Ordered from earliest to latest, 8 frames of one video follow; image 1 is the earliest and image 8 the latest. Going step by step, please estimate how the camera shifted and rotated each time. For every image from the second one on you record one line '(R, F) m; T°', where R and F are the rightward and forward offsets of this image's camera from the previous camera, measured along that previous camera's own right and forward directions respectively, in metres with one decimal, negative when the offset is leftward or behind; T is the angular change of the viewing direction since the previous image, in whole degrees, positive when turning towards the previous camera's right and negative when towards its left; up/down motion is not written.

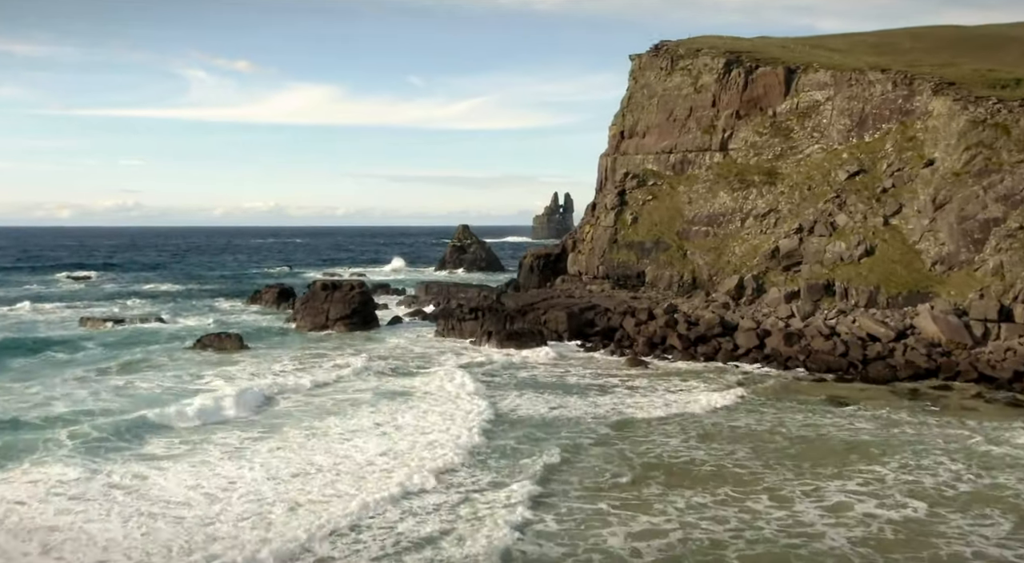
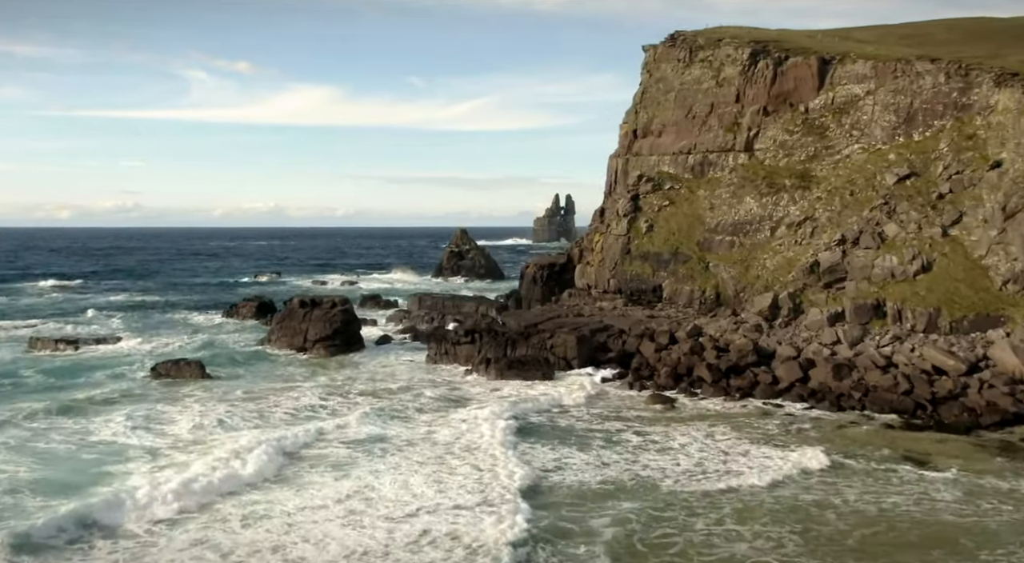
(0.0, +6.5) m; 0°
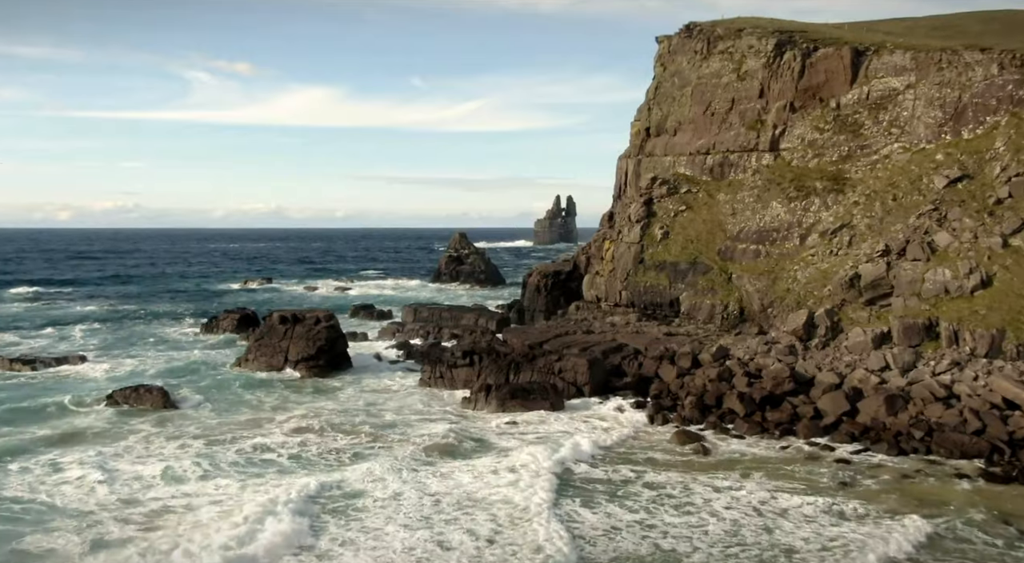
(-0.1, +5.1) m; 0°
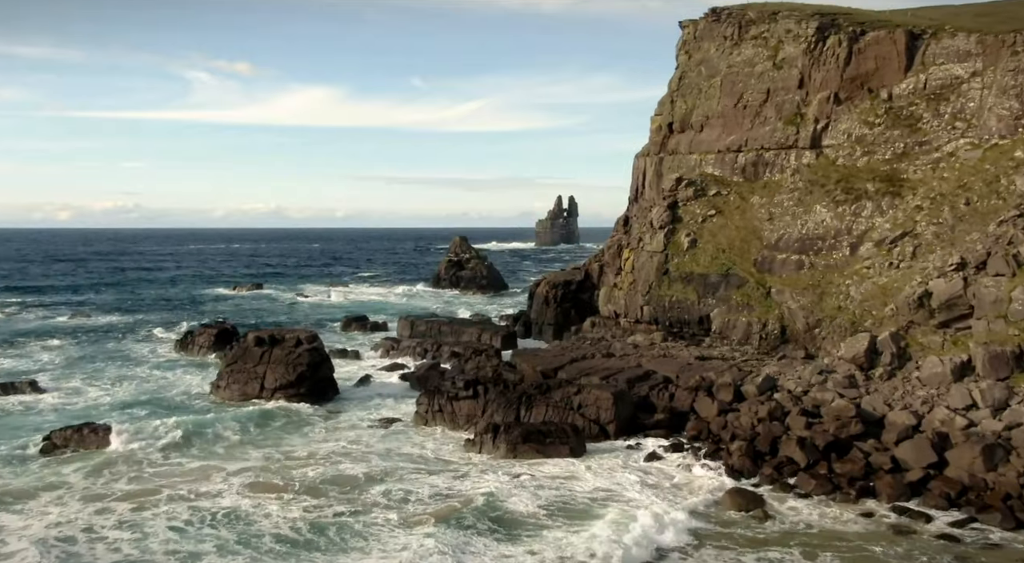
(-0.4, +6.0) m; 0°
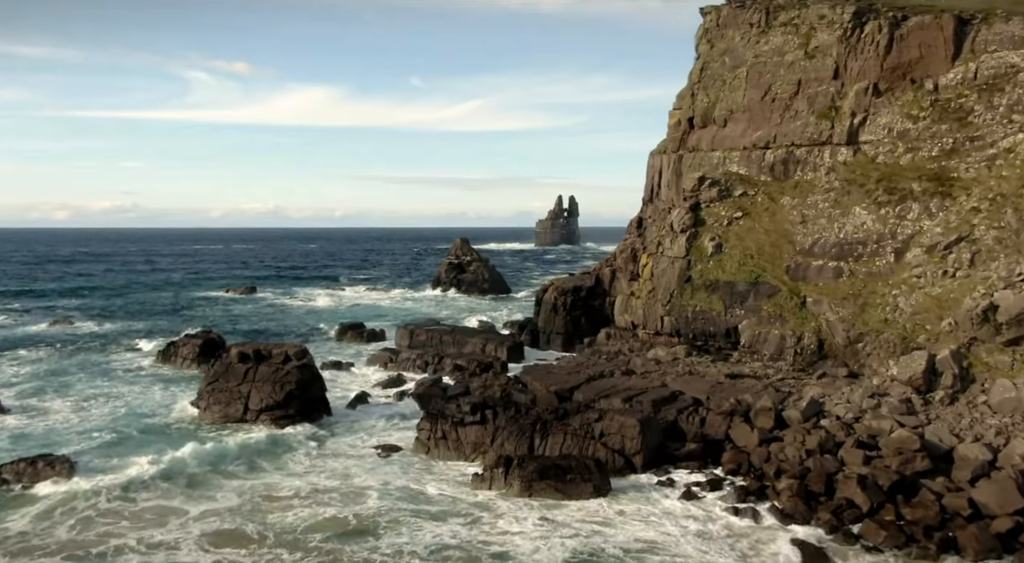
(-0.5, +4.0) m; 0°
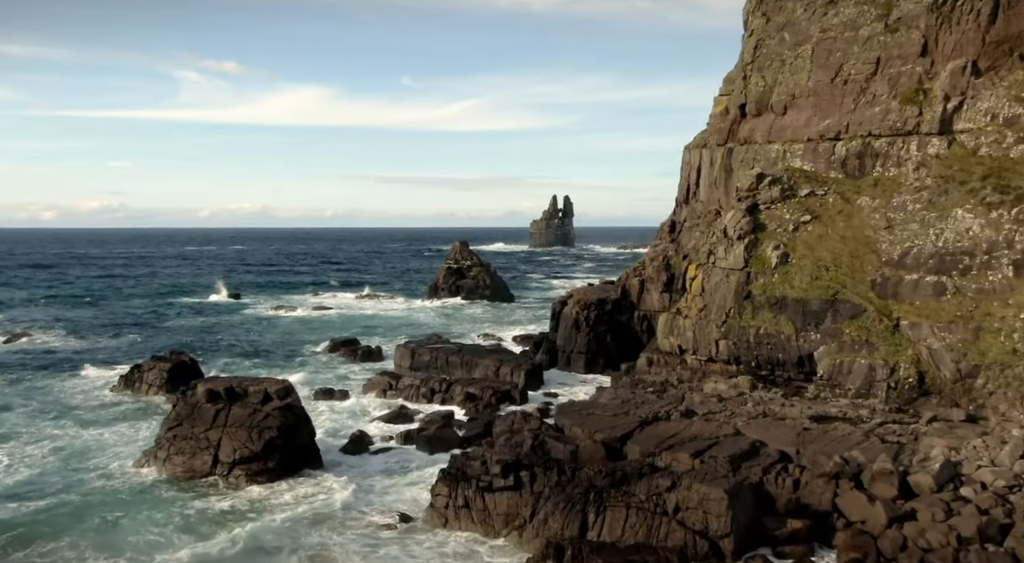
(-1.4, +7.3) m; +1°
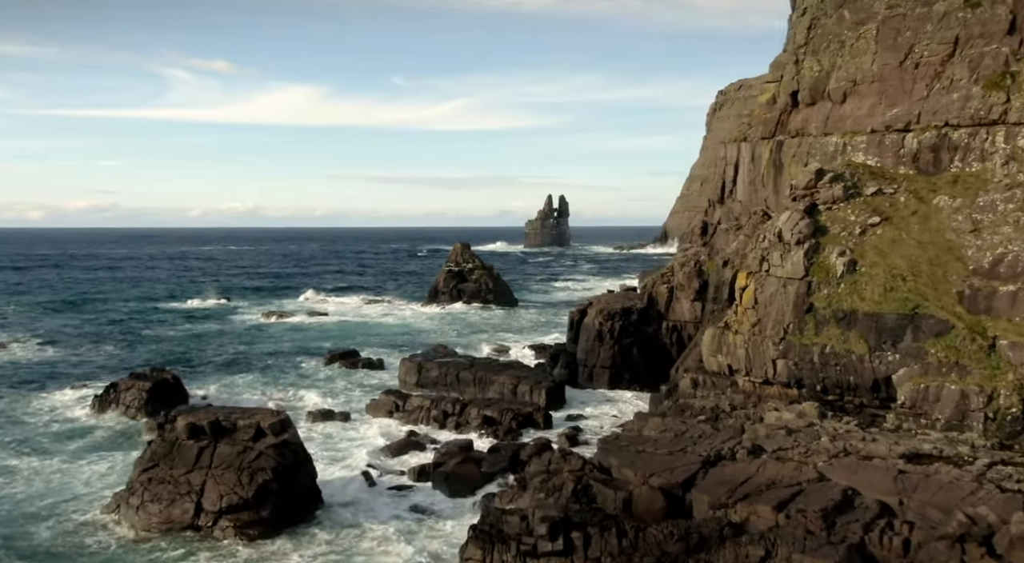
(-1.3, +4.7) m; 0°
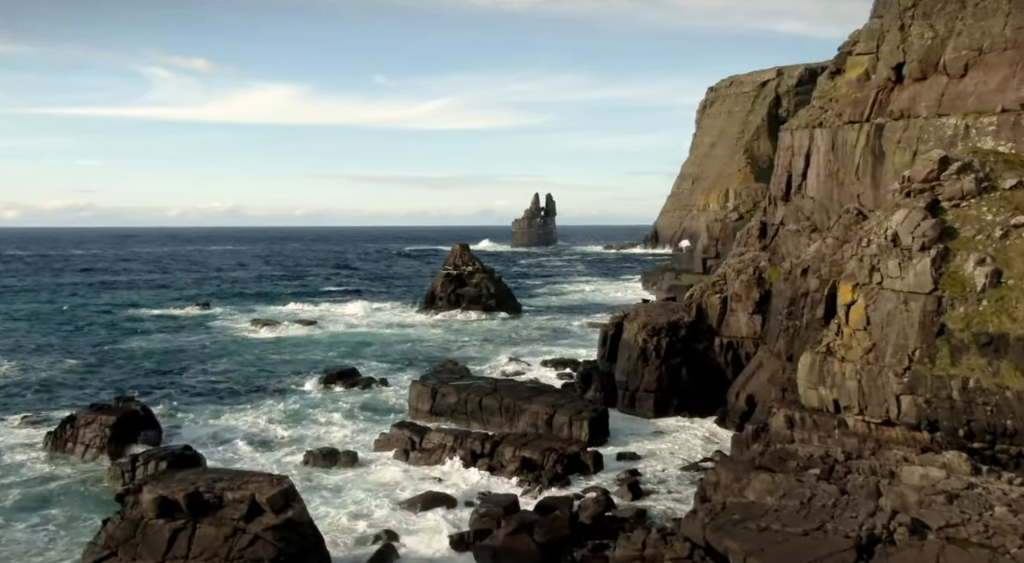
(-2.1, +6.8) m; +1°
